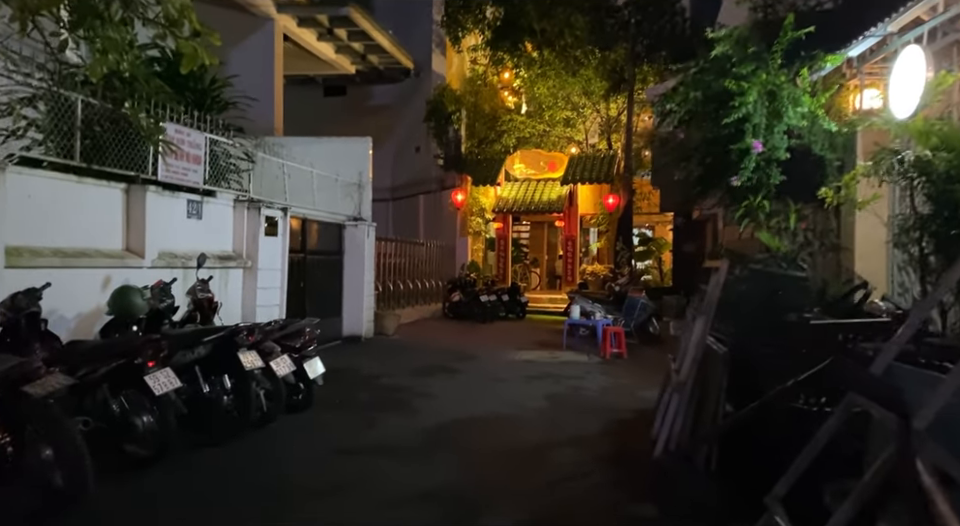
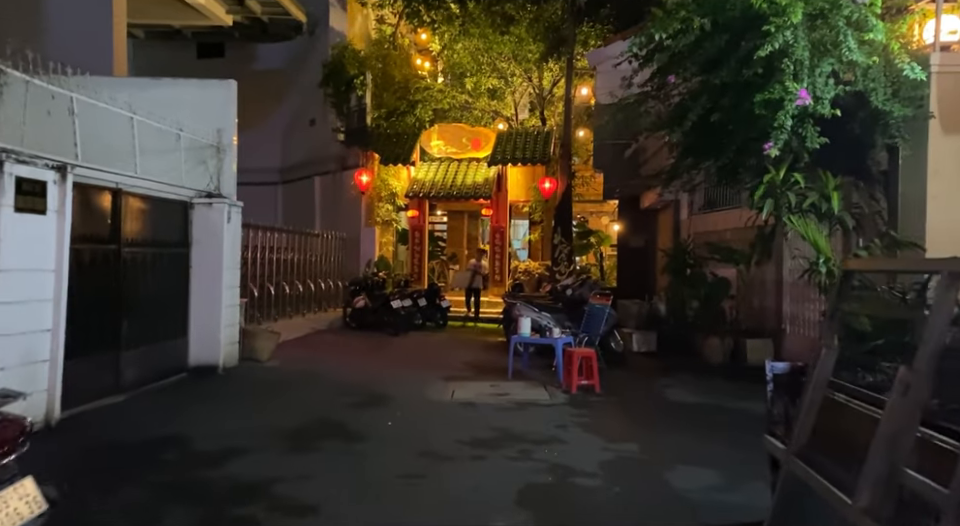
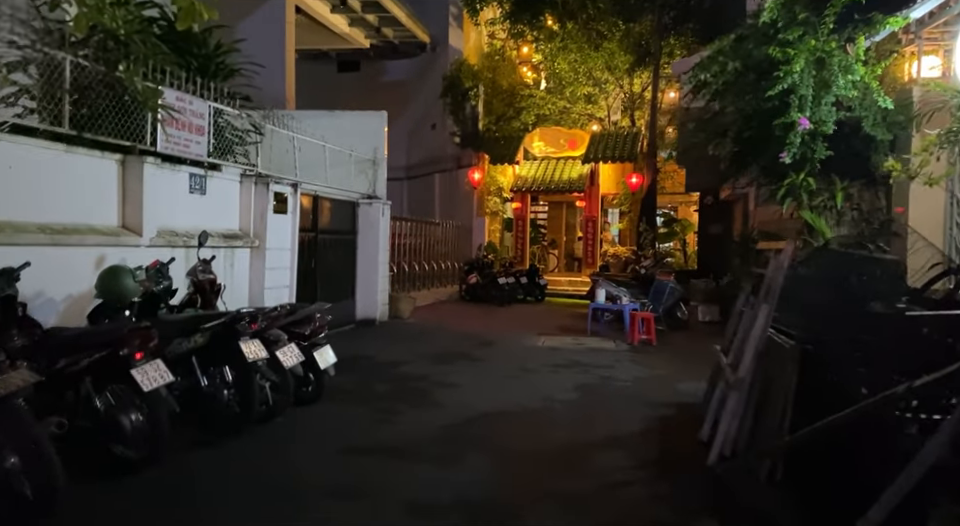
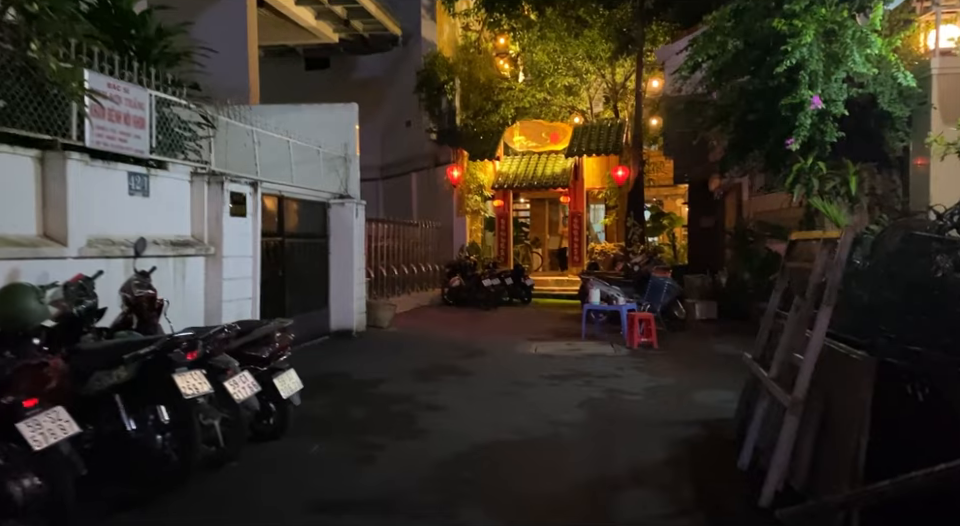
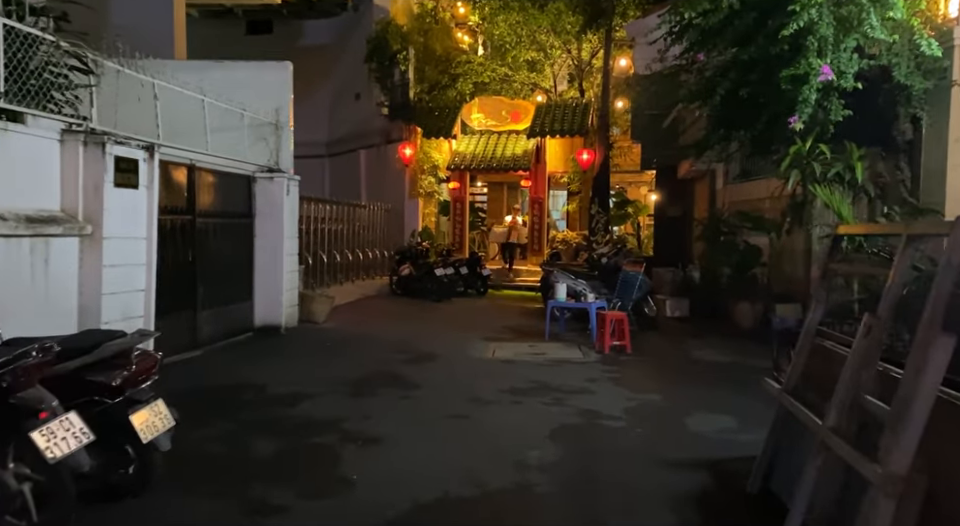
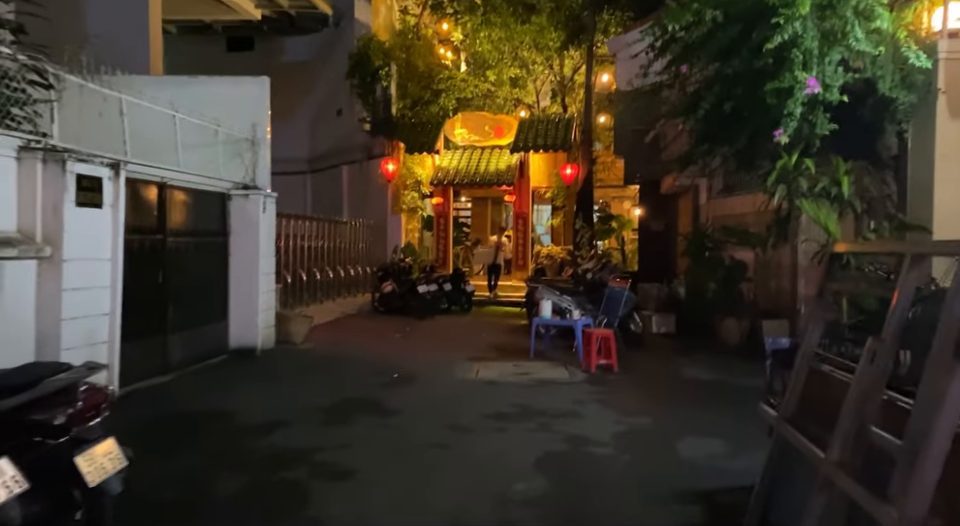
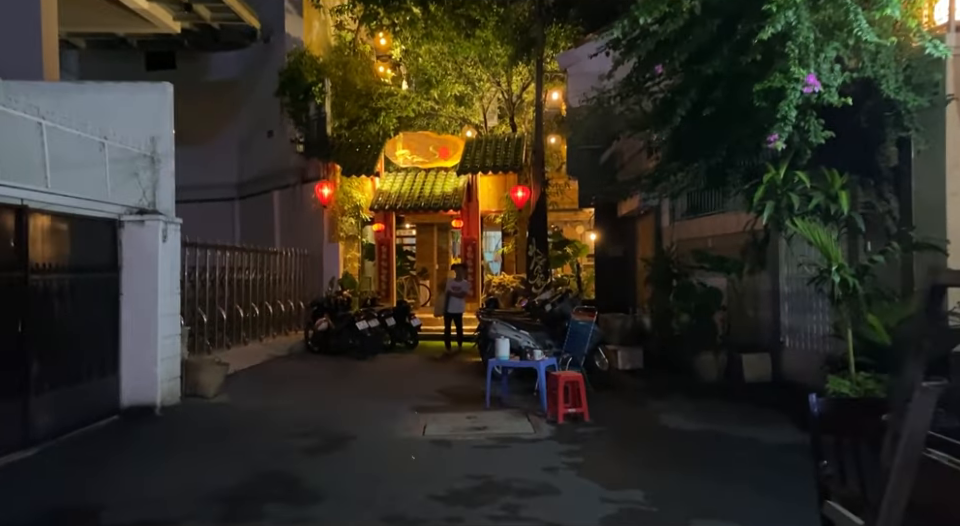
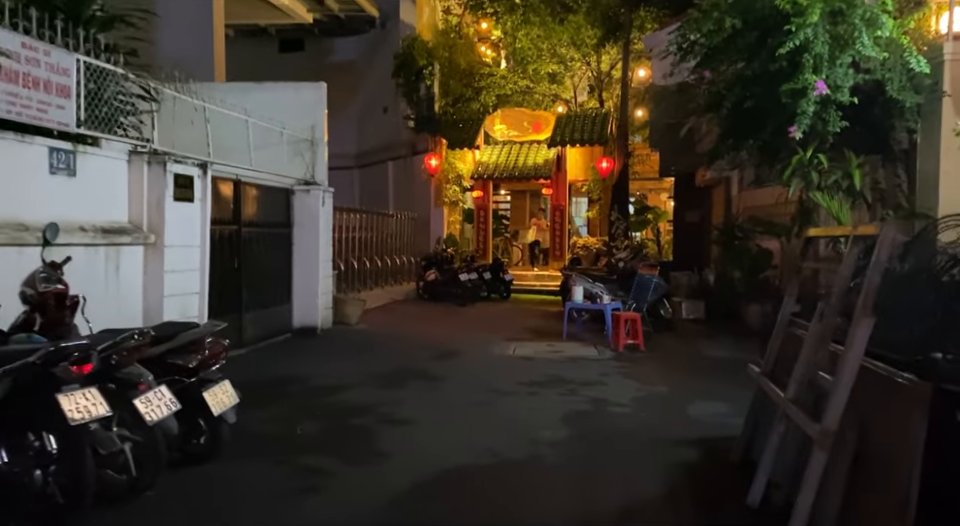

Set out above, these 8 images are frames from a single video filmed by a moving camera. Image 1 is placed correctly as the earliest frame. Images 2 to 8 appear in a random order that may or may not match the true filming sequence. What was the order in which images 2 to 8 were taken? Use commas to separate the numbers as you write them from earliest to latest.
3, 4, 8, 5, 6, 2, 7
